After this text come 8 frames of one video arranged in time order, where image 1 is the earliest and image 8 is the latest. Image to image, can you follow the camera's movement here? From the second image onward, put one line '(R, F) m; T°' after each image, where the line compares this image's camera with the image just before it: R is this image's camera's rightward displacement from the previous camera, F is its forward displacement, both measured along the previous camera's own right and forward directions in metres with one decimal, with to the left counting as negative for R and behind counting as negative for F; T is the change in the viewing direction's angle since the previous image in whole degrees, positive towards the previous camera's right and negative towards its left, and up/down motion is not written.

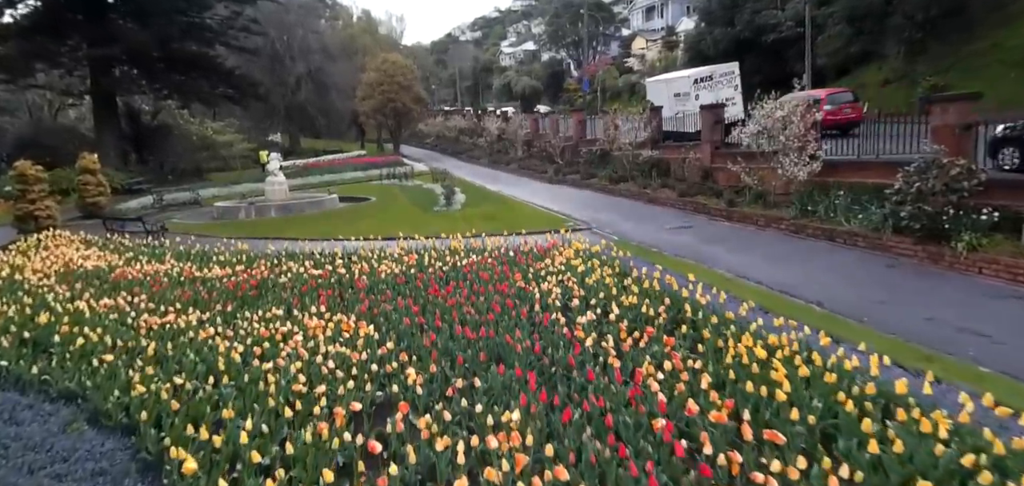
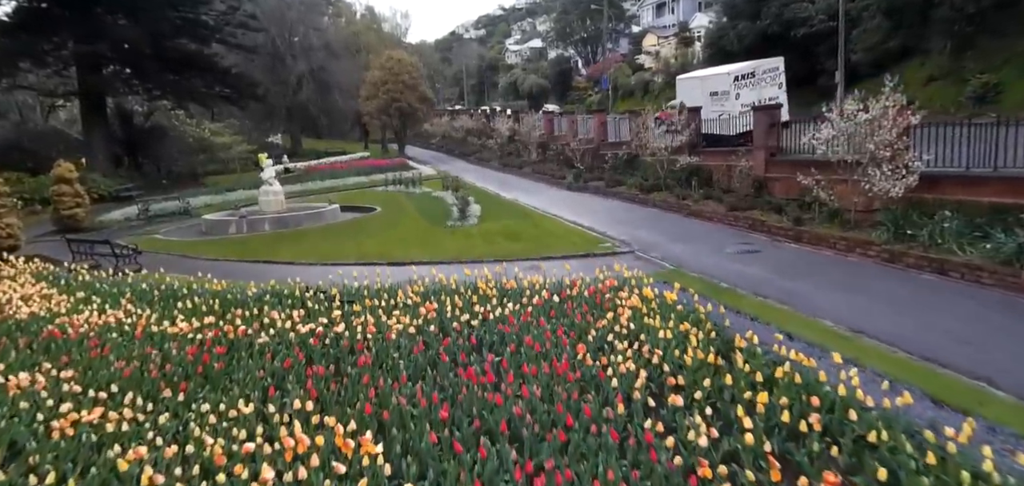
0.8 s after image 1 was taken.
(-0.5, +2.2) m; 0°
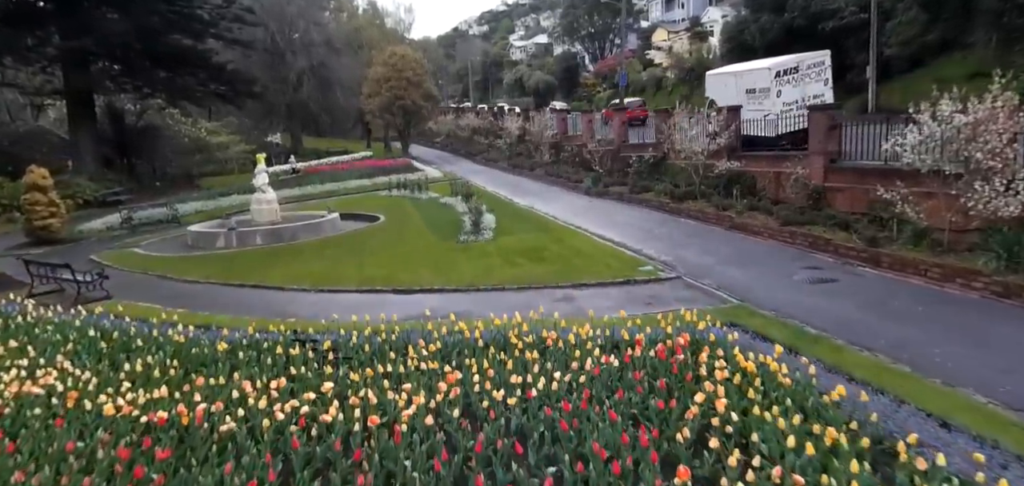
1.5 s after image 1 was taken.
(-0.4, +1.9) m; 0°
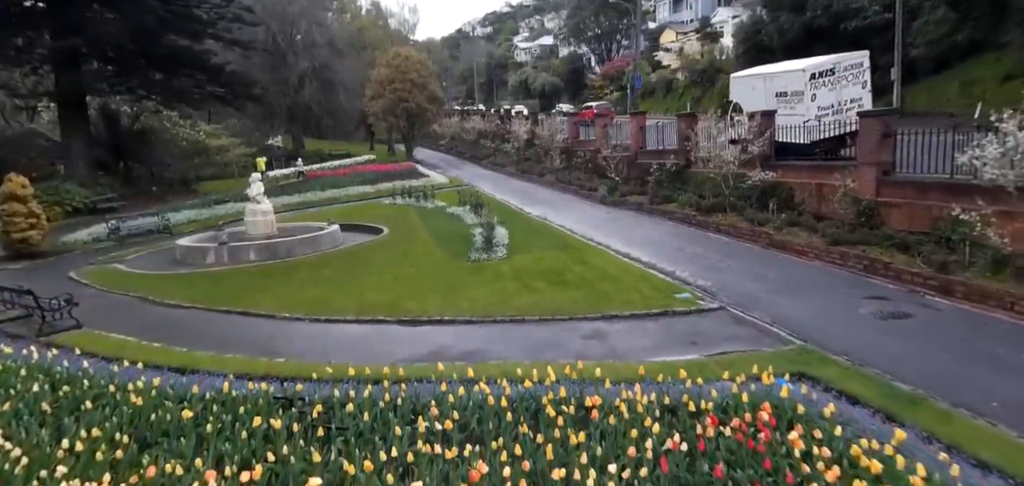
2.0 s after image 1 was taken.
(-0.3, +1.3) m; 0°
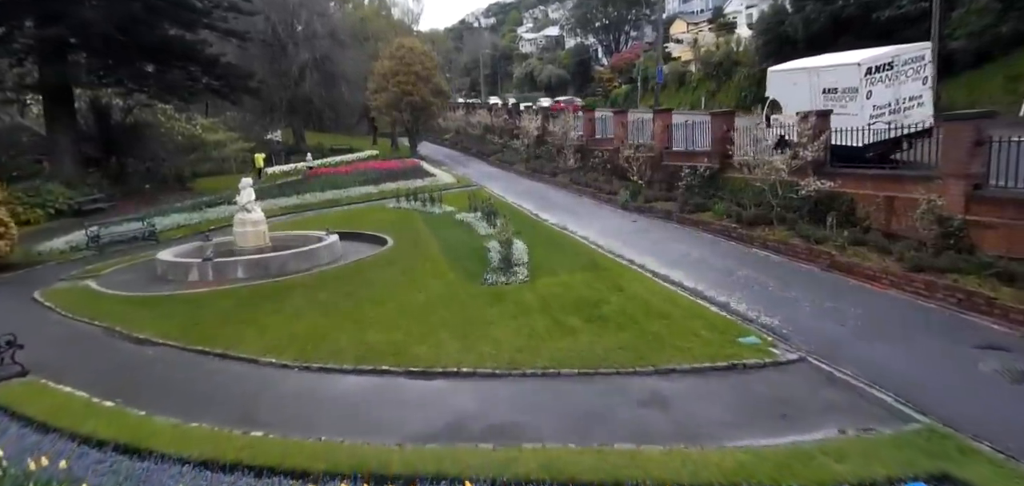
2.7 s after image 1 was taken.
(-0.4, +1.7) m; 0°
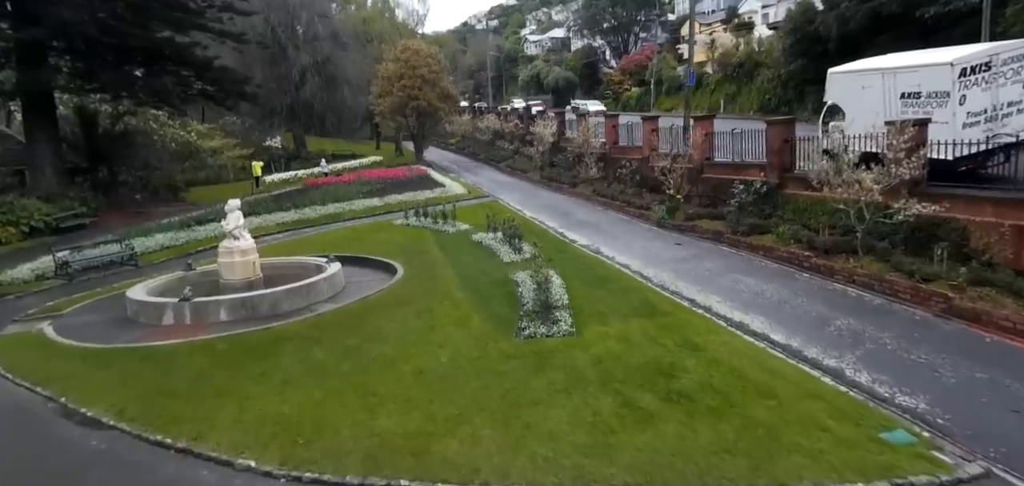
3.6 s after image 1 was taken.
(-0.6, +2.2) m; 0°
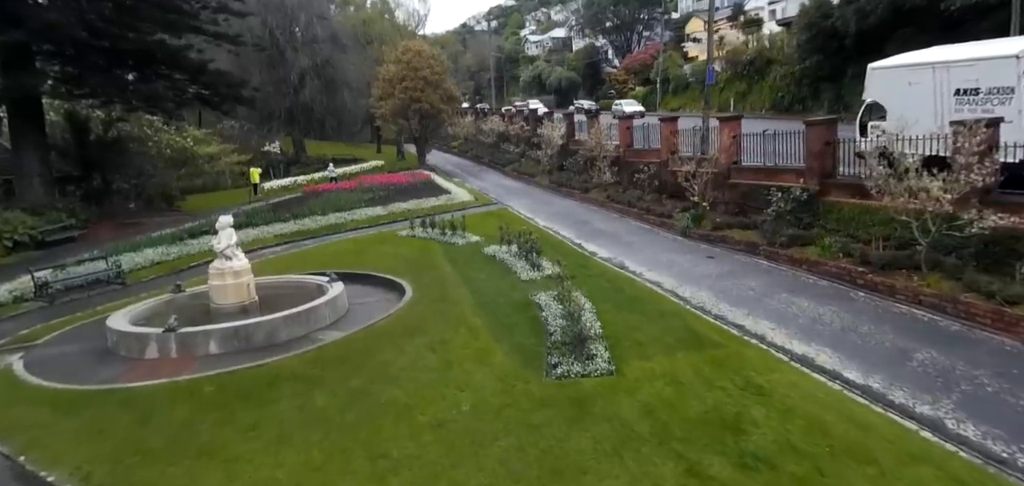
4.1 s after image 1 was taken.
(-0.3, +1.2) m; 0°
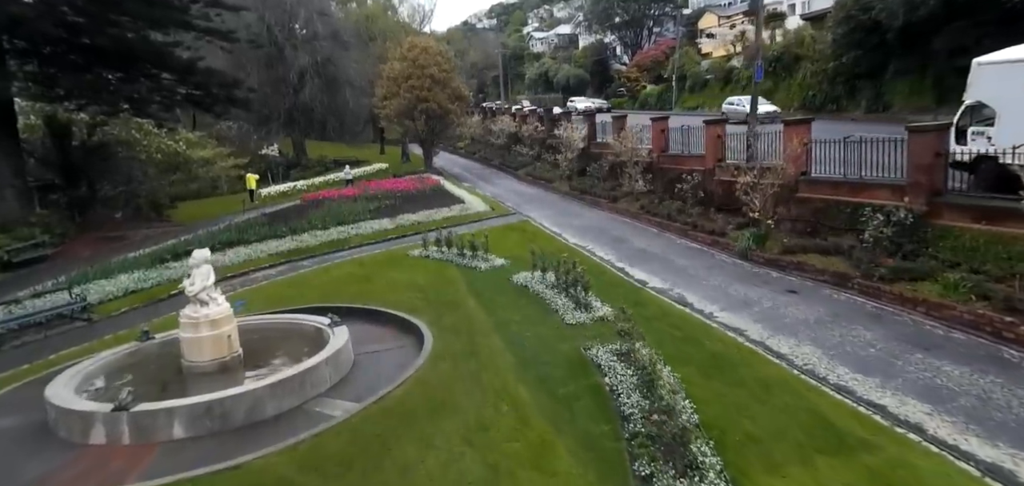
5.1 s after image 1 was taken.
(-0.7, +2.4) m; 0°
